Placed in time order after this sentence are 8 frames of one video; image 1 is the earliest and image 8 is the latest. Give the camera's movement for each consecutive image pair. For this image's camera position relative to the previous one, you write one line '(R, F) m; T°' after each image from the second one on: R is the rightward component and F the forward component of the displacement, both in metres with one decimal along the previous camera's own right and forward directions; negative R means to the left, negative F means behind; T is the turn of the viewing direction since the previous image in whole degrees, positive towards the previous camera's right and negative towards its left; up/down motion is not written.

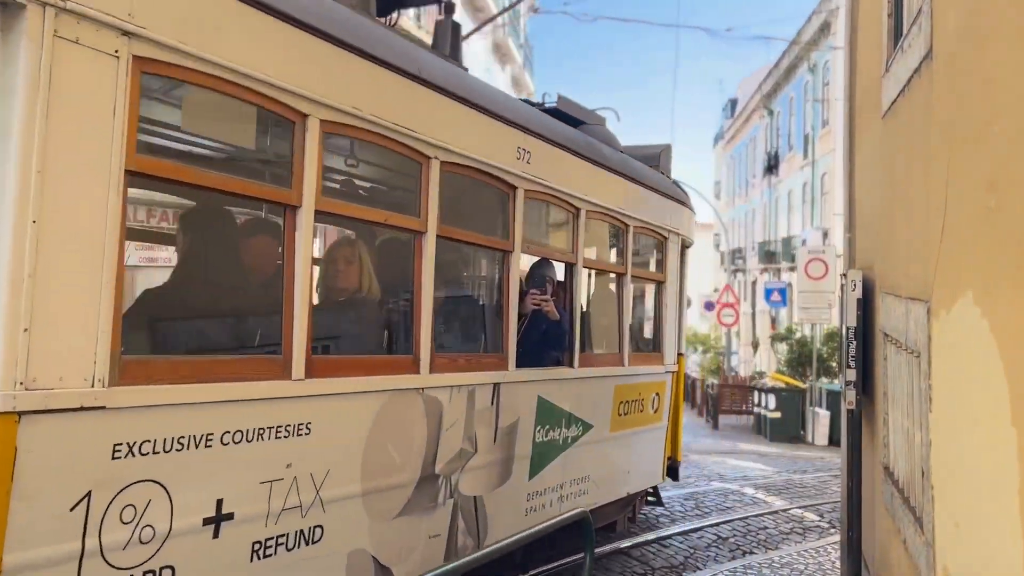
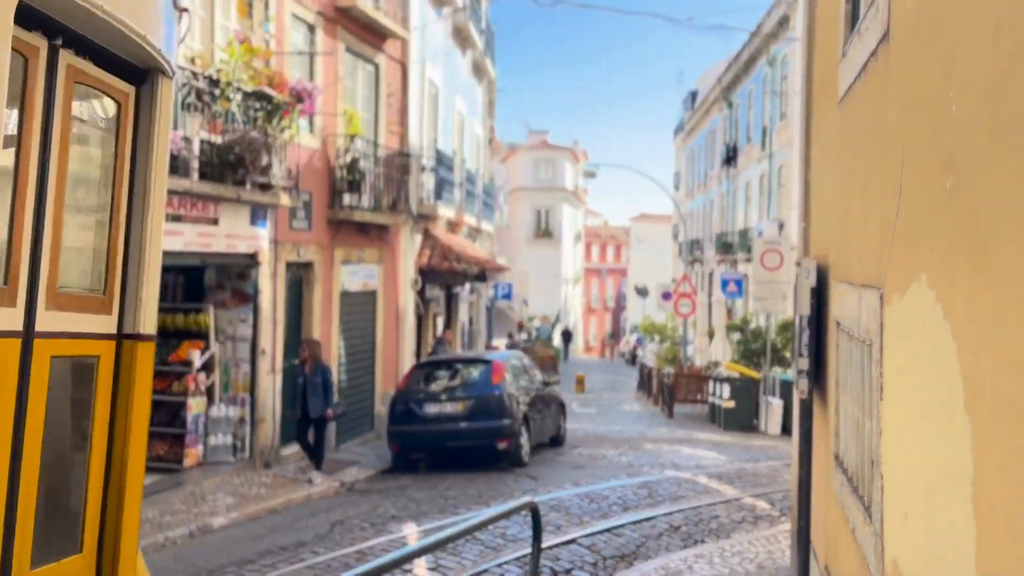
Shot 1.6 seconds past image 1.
(+0.1, +0.1) m; +3°
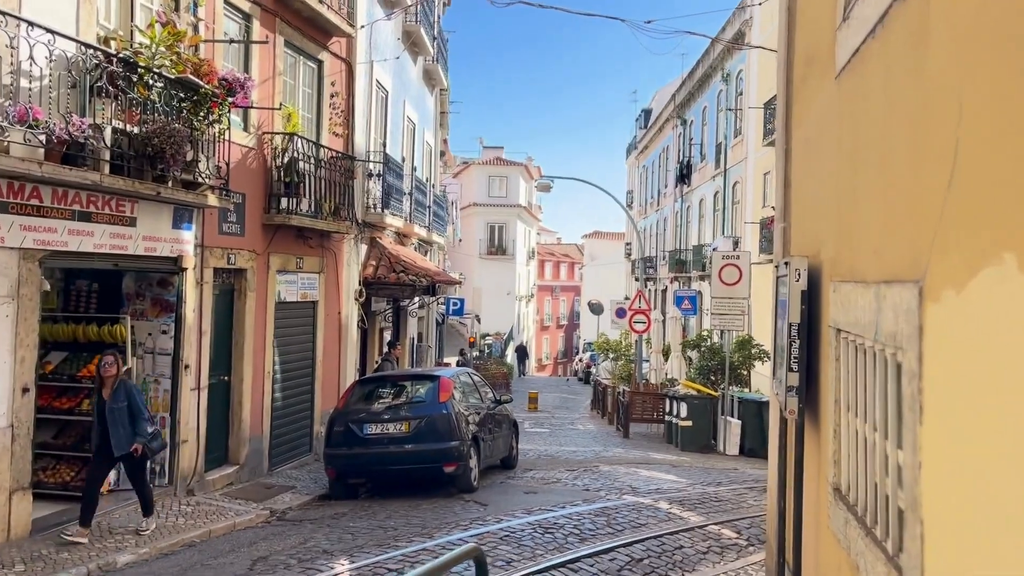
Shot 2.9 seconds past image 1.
(0.0, +0.8) m; +3°
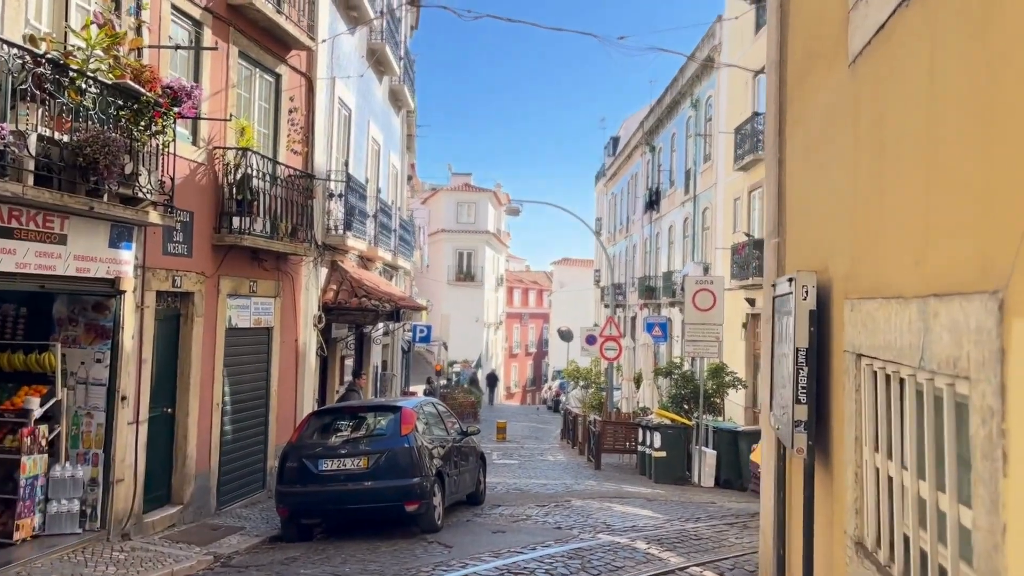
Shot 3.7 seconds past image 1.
(0.0, +0.6) m; +2°
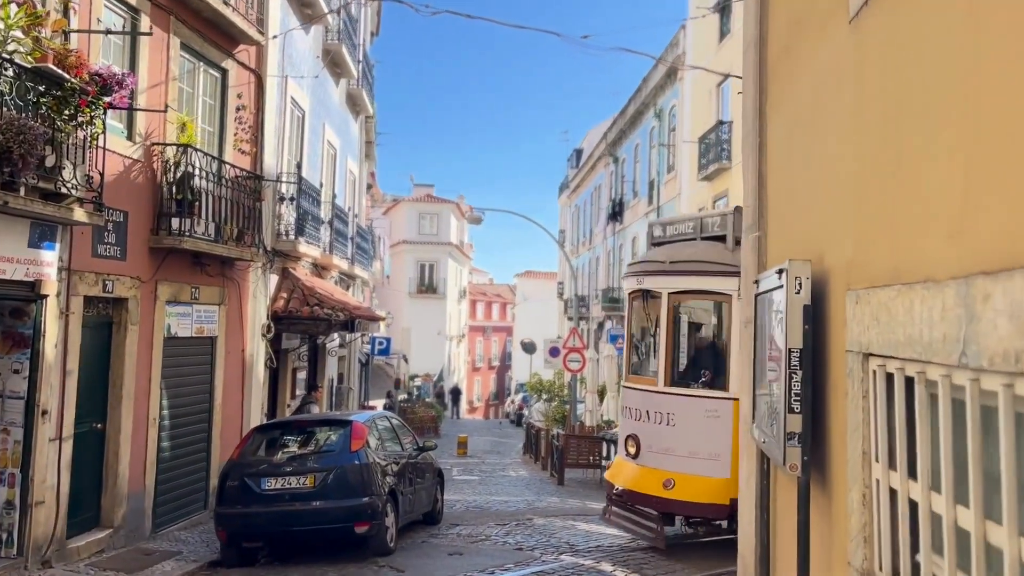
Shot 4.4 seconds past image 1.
(+0.1, +0.6) m; +3°
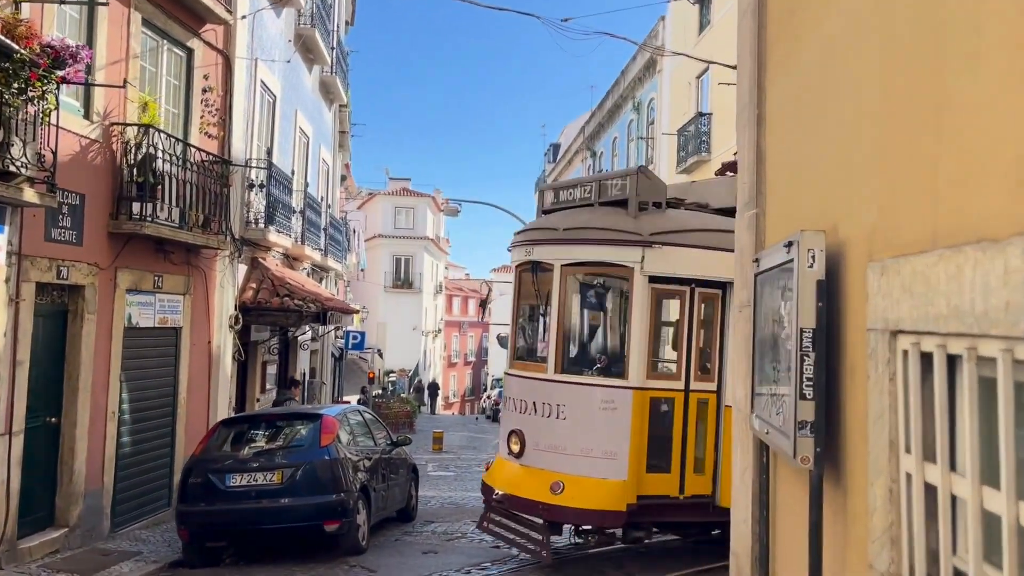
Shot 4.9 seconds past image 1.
(0.0, +0.4) m; +2°
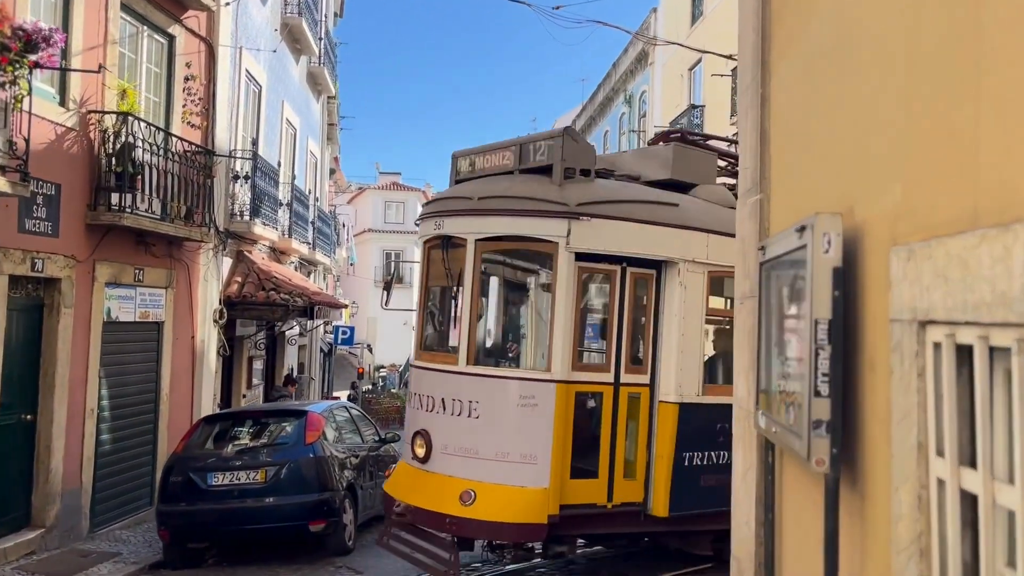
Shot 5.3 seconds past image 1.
(0.0, +0.3) m; +1°
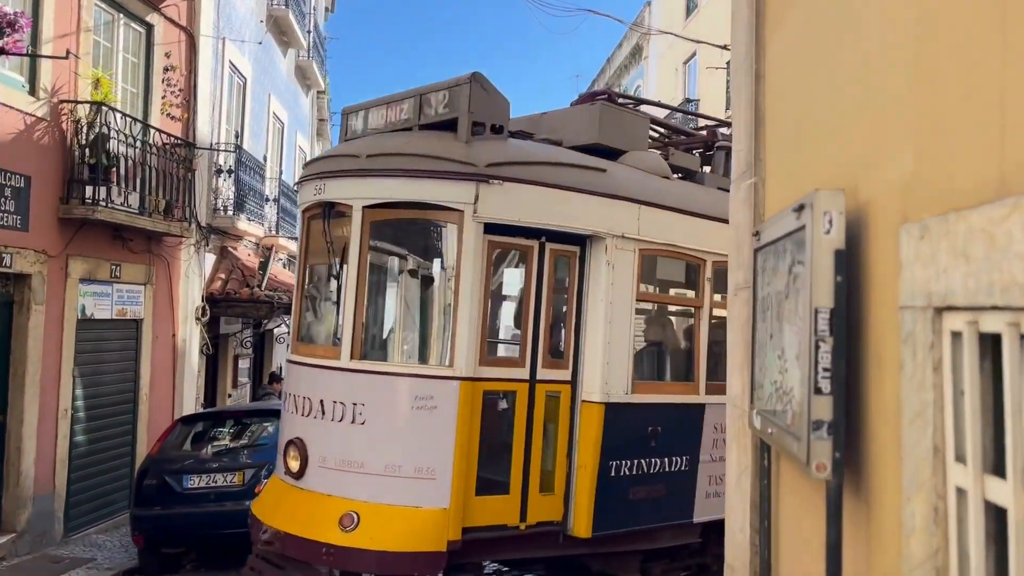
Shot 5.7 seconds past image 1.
(+0.1, +0.3) m; 0°
